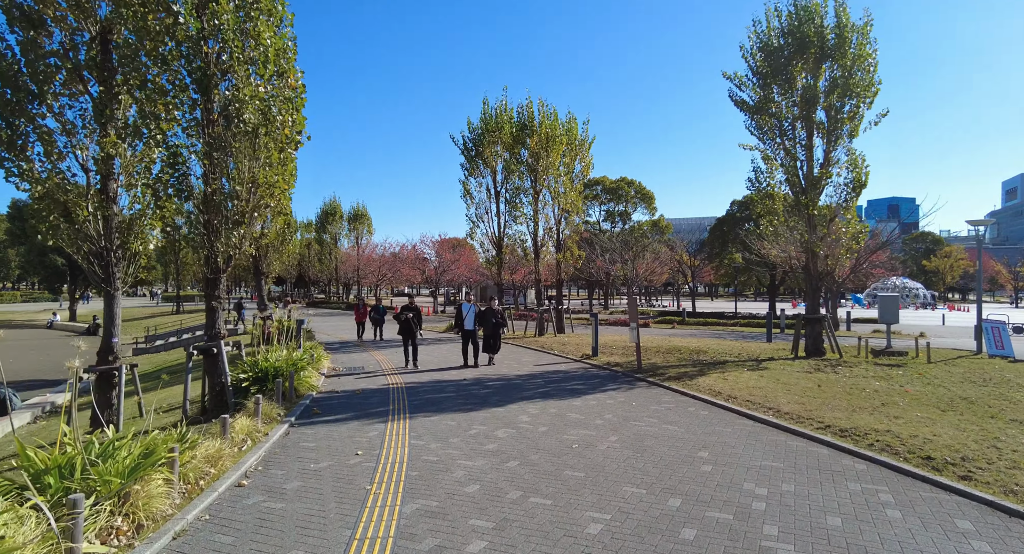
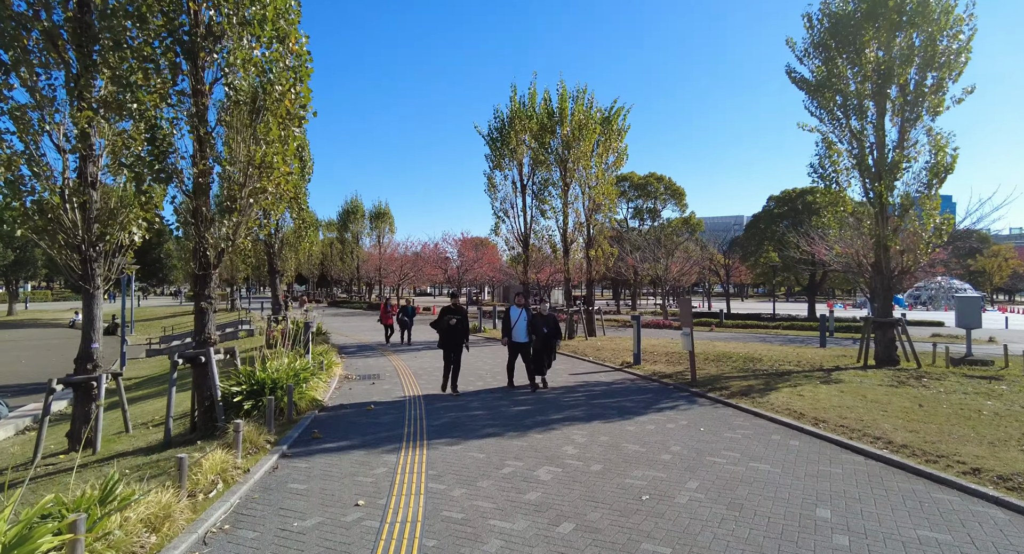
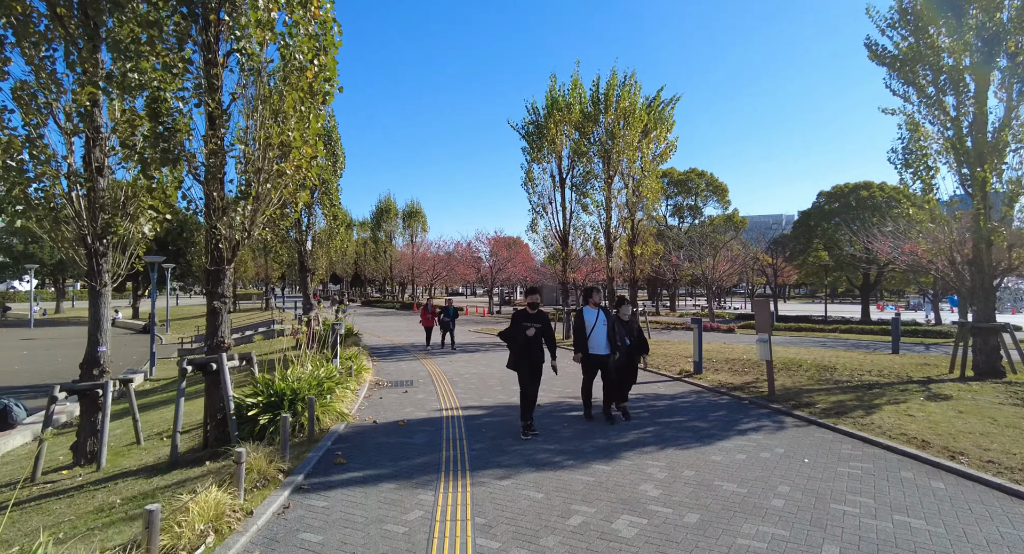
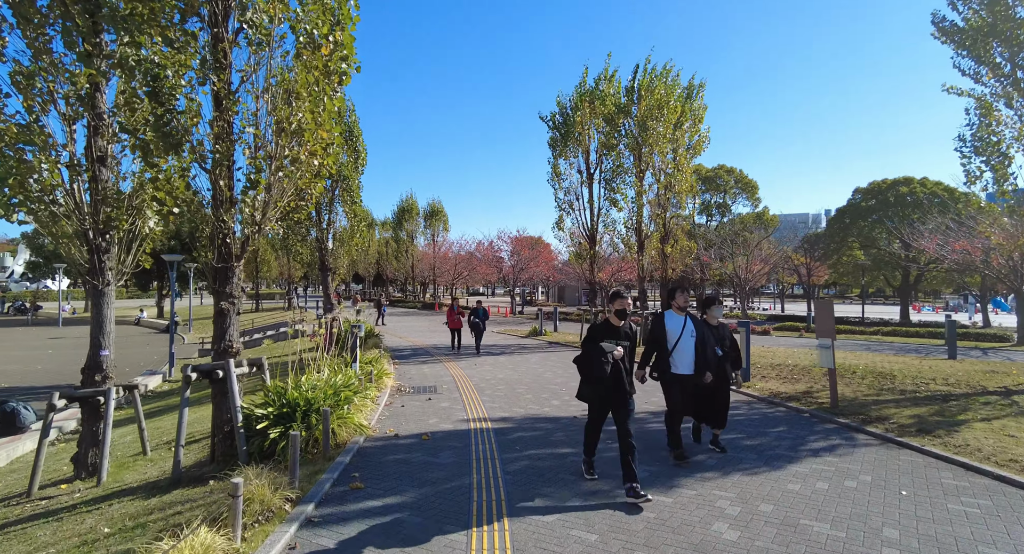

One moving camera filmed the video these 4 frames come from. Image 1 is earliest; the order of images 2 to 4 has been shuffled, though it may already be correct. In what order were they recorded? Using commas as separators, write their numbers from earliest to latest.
2, 3, 4
